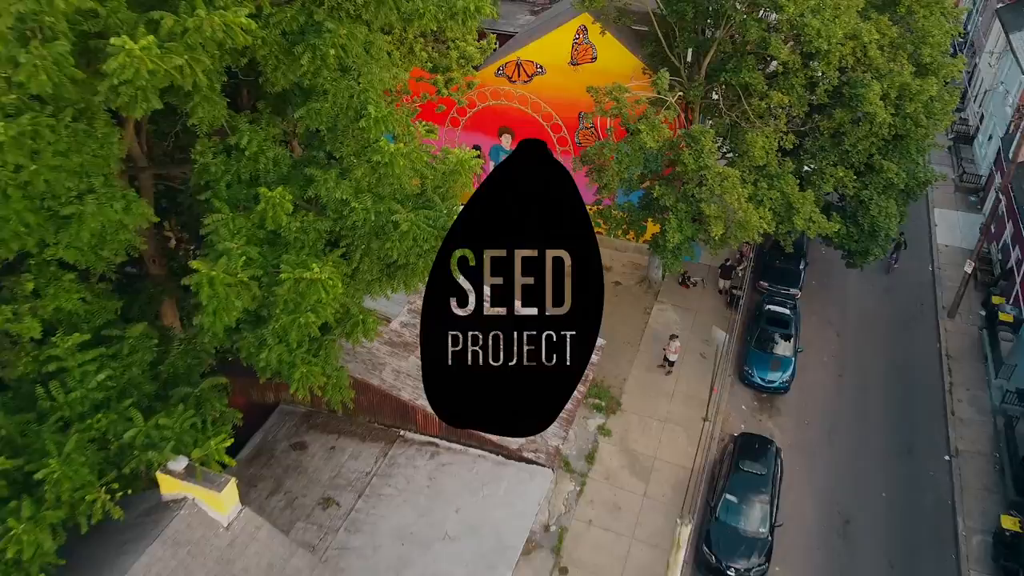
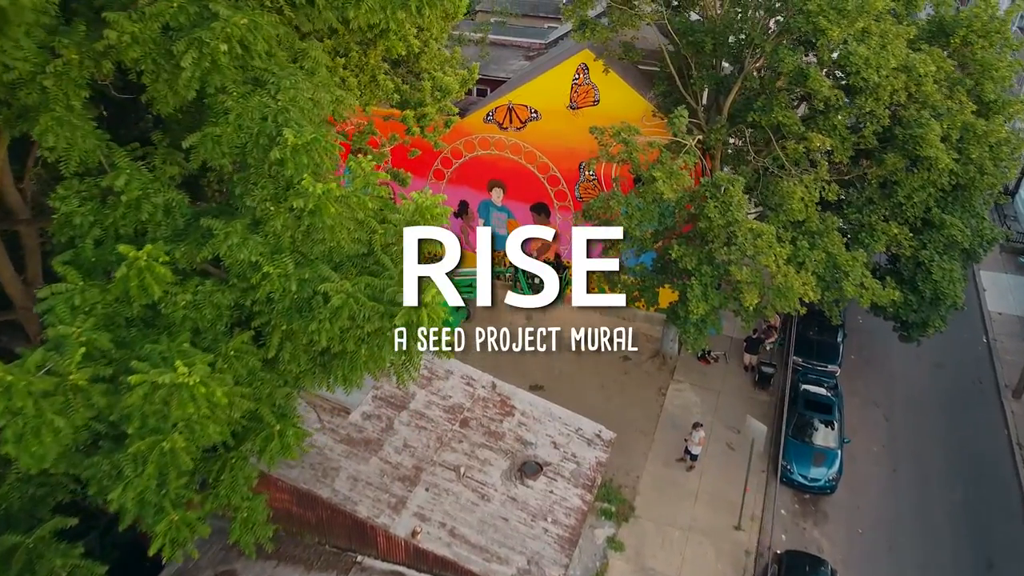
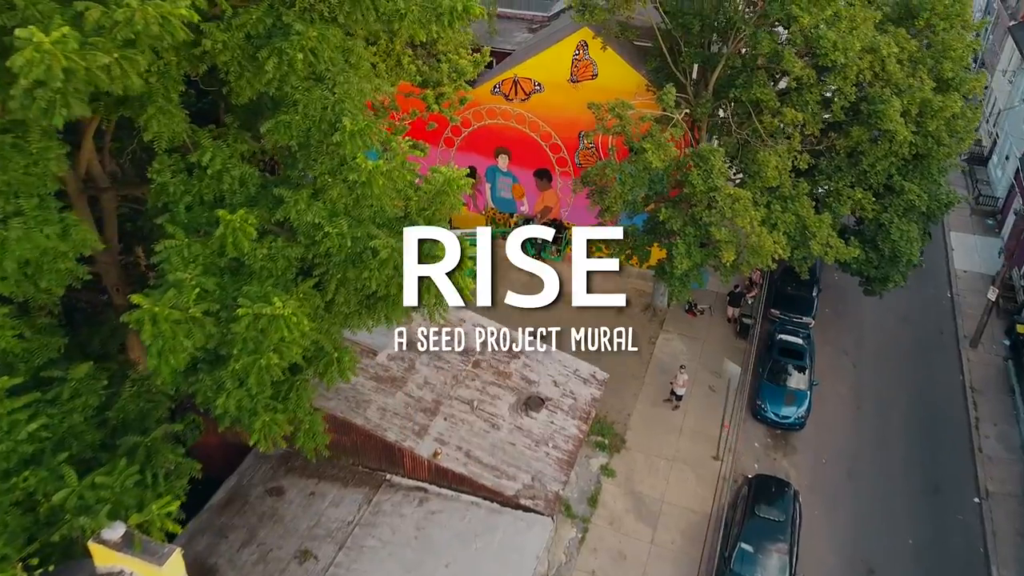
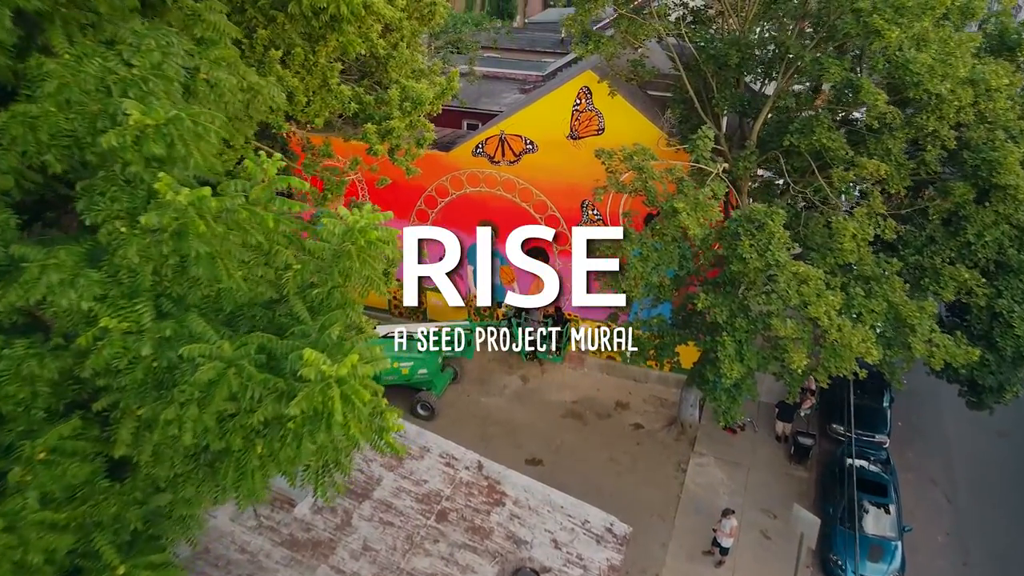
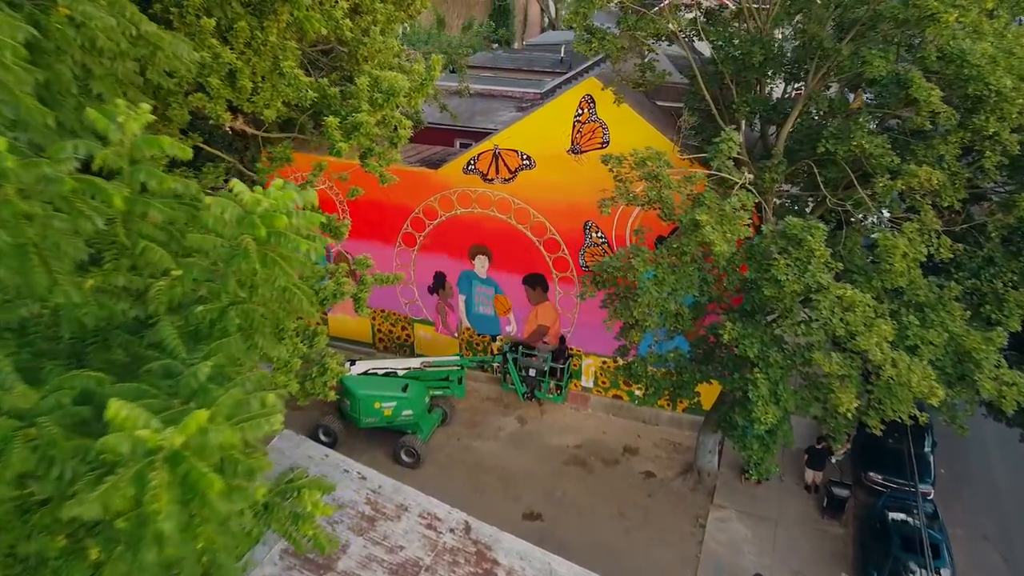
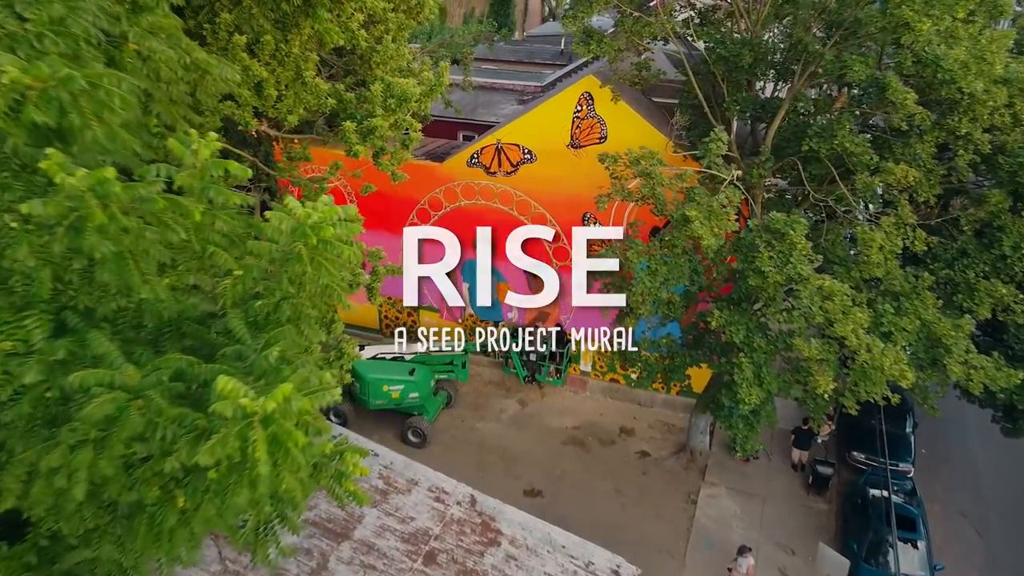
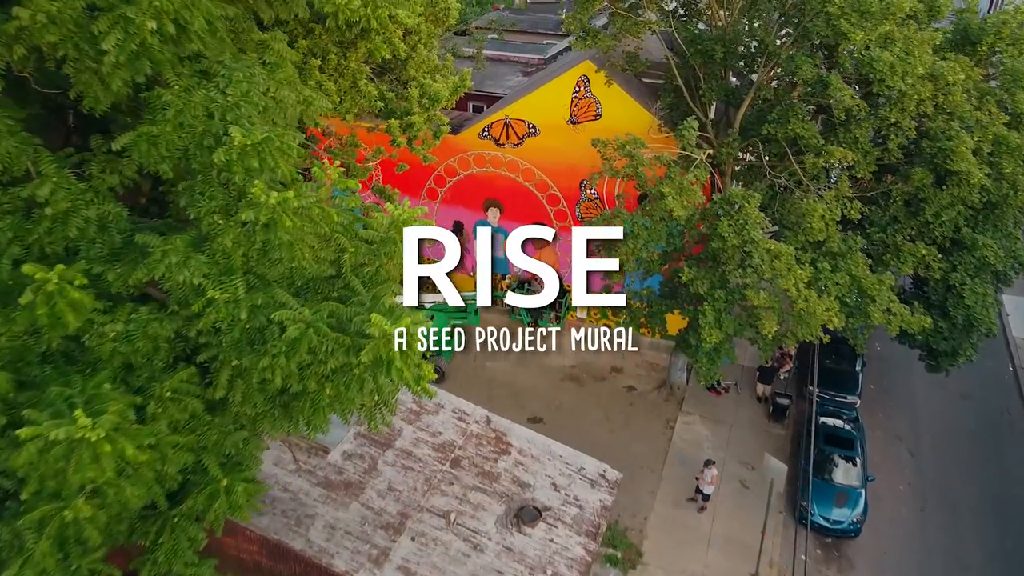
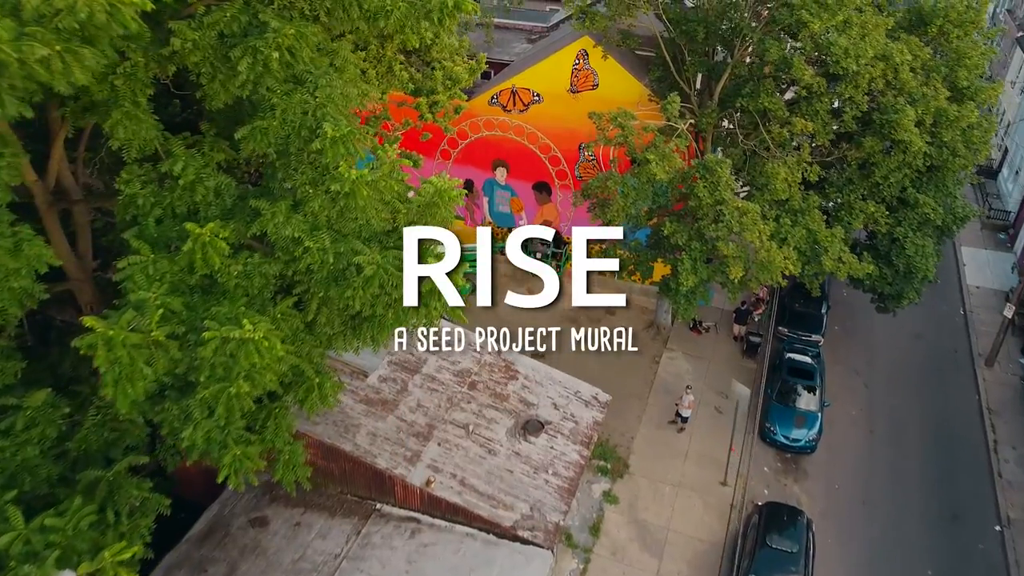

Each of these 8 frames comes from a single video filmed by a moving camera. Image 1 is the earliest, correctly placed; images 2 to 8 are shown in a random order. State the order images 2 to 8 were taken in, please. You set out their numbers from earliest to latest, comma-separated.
3, 8, 2, 7, 4, 6, 5
